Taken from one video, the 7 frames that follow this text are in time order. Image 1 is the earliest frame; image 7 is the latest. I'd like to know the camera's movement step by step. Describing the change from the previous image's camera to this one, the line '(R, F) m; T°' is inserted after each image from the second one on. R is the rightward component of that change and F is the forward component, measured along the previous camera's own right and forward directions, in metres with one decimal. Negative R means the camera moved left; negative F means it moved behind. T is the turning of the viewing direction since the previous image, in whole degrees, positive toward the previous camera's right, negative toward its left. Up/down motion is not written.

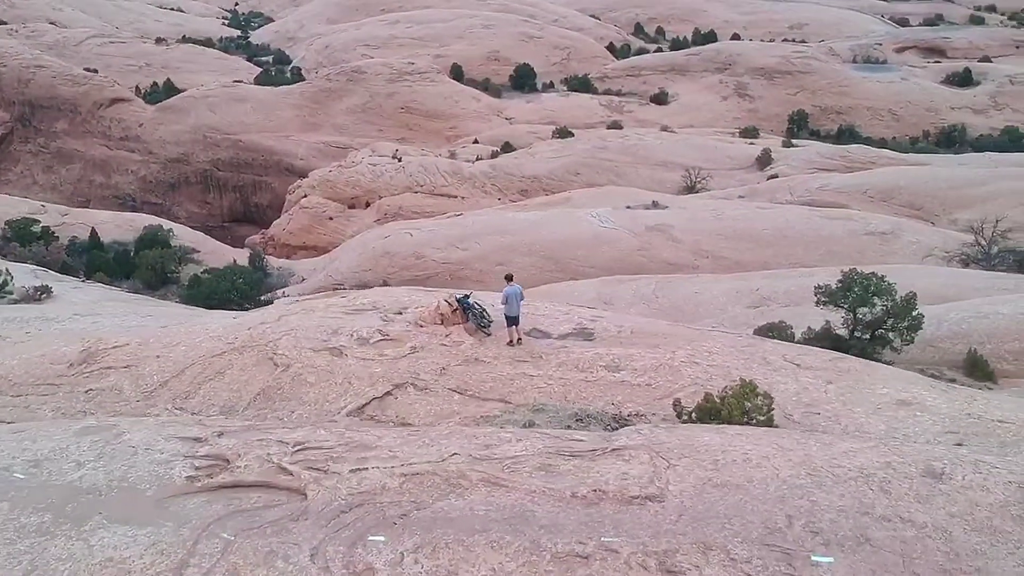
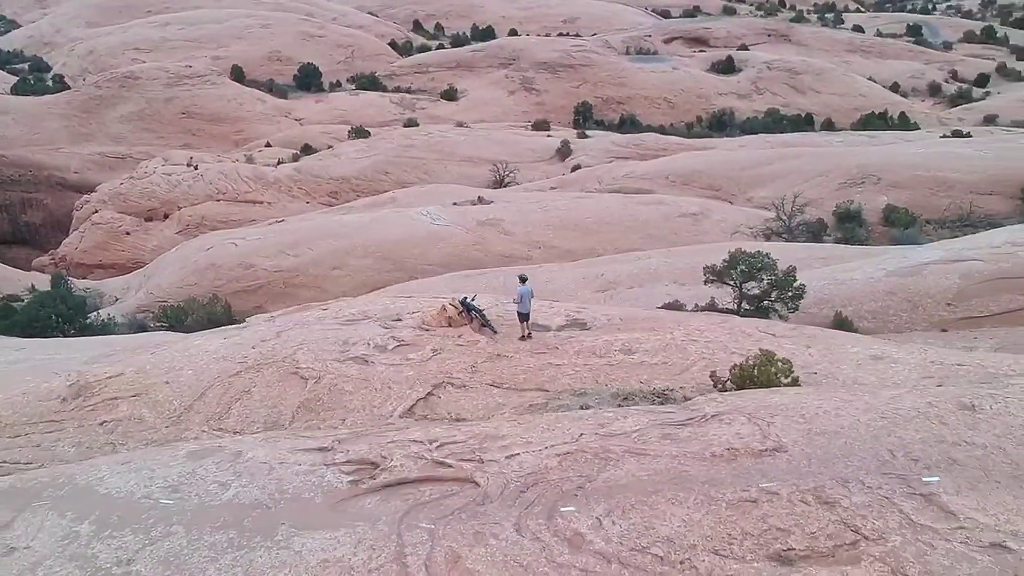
(-1.9, -0.5) m; +12°
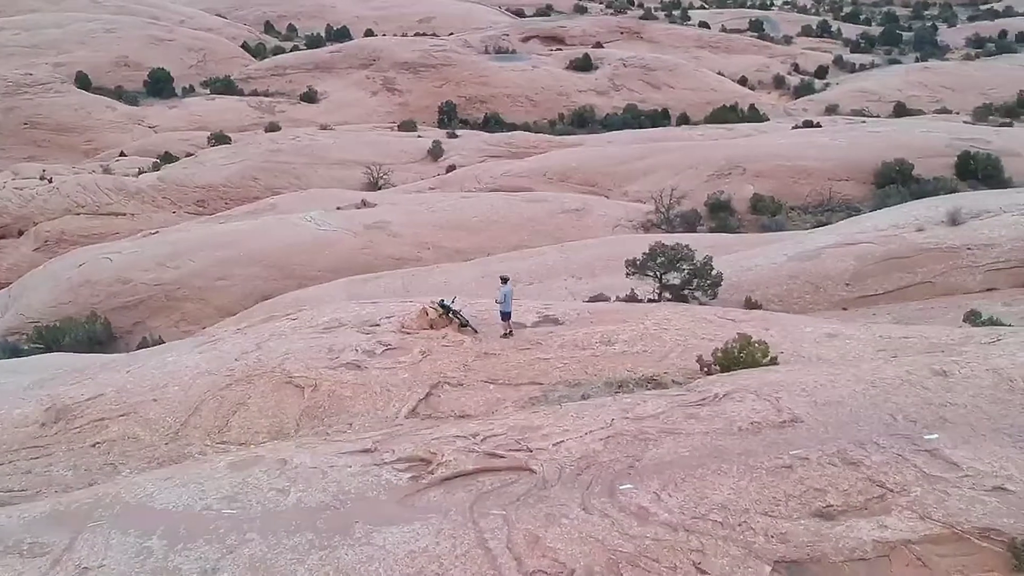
(-1.1, -0.3) m; +8°
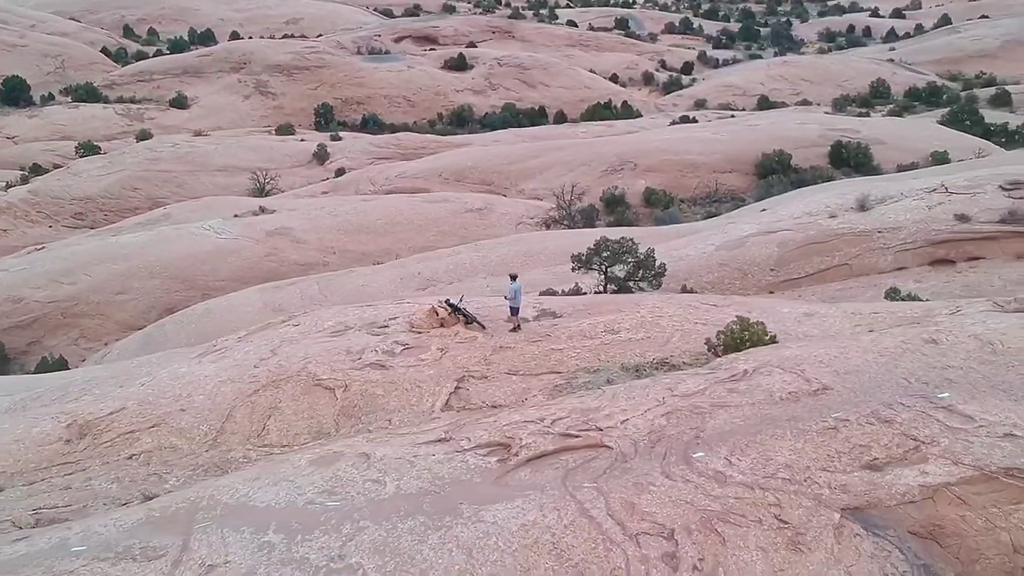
(-1.3, -0.5) m; +7°
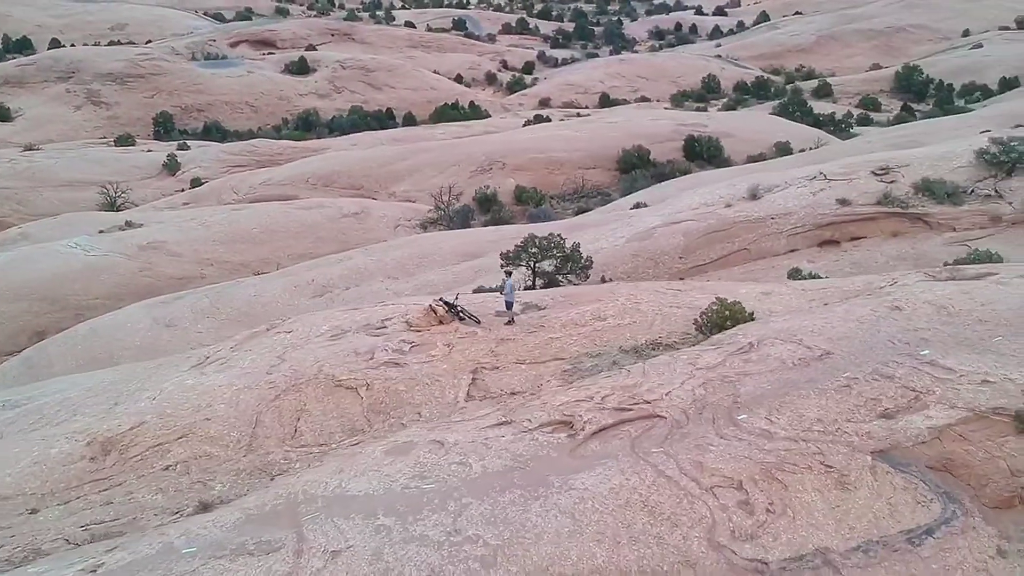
(-1.6, -0.6) m; +9°
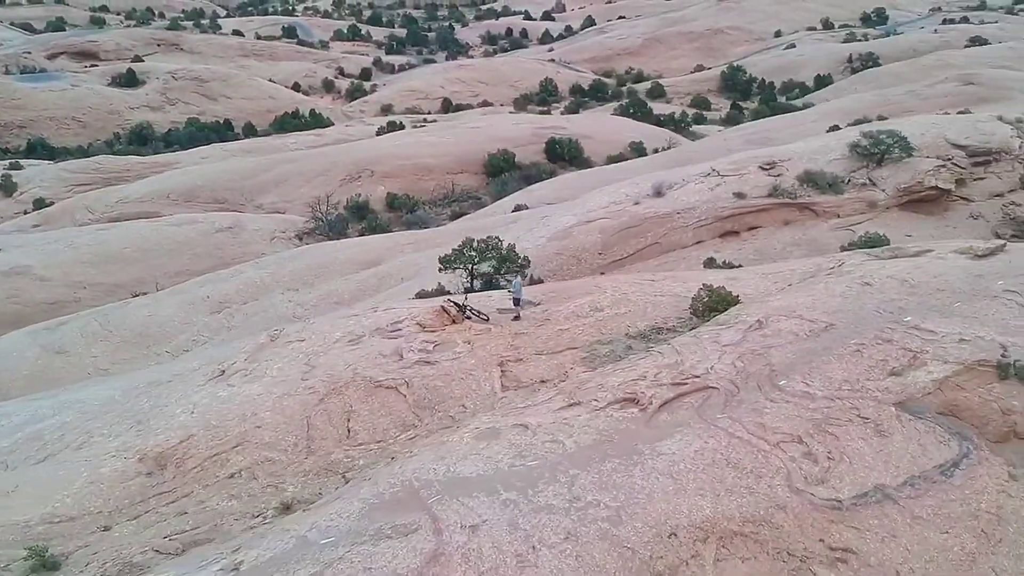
(-1.9, -0.6) m; +9°
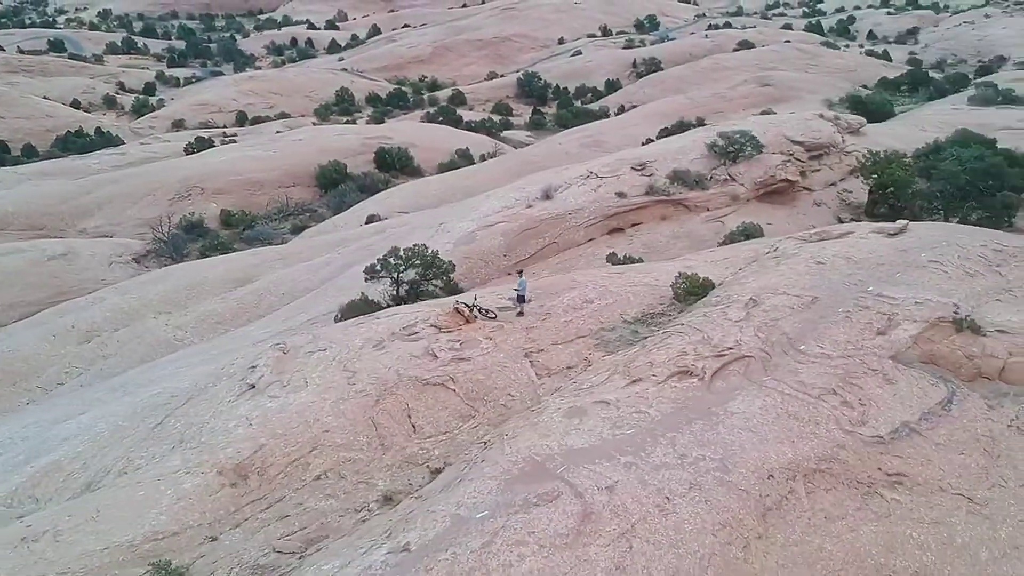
(-2.6, -0.7) m; +12°
